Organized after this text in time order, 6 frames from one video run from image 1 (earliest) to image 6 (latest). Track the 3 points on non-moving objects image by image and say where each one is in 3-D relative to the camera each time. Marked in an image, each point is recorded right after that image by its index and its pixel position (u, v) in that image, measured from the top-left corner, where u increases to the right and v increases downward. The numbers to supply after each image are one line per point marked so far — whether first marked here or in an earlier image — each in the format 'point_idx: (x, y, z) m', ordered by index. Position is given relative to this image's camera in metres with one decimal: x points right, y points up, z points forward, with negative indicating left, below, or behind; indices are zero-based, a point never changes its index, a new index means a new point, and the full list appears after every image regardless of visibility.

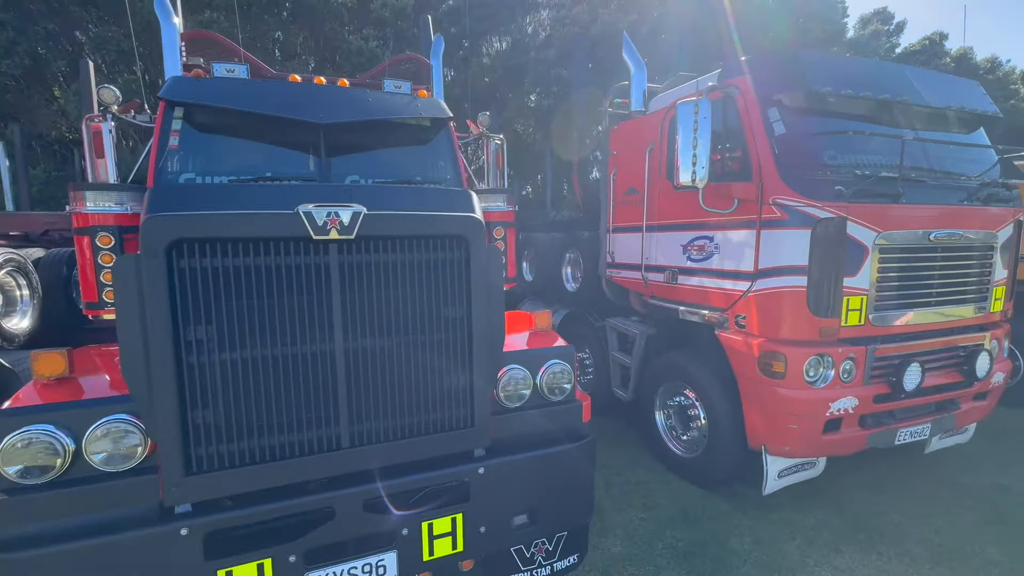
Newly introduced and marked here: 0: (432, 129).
0: (-0.7, +1.4, +4.0) m
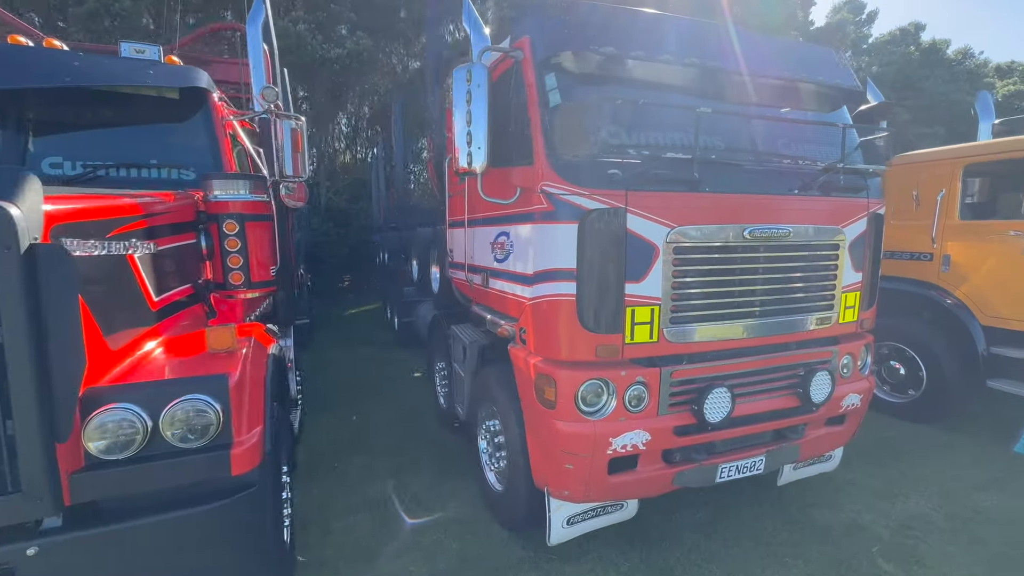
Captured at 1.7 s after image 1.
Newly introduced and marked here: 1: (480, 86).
0: (-2.4, +1.3, +3.4) m
1: (-0.2, +1.3, +2.9) m
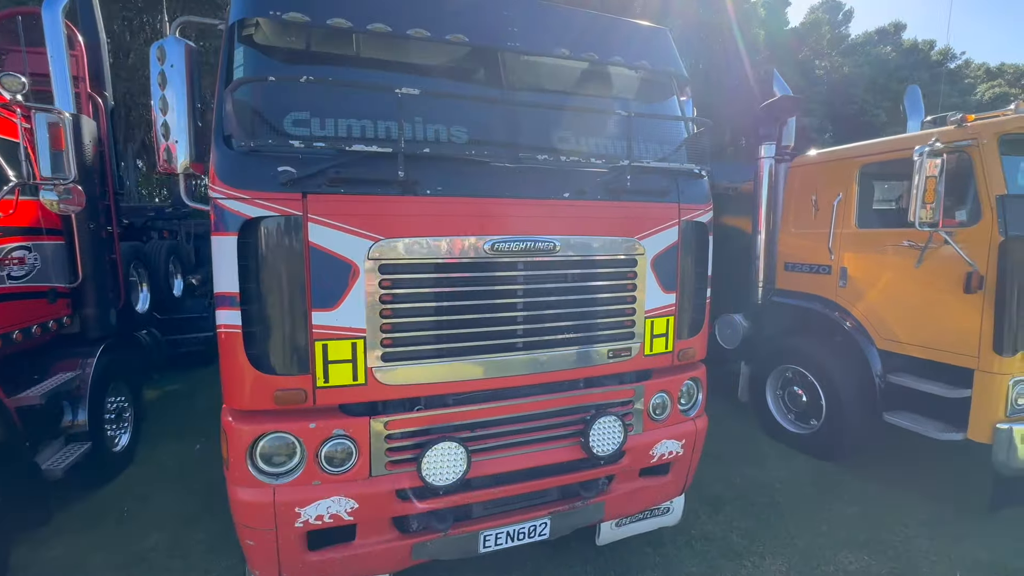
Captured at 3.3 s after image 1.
0: (-3.9, +1.2, +2.9) m
1: (-1.7, +1.1, +2.4) m
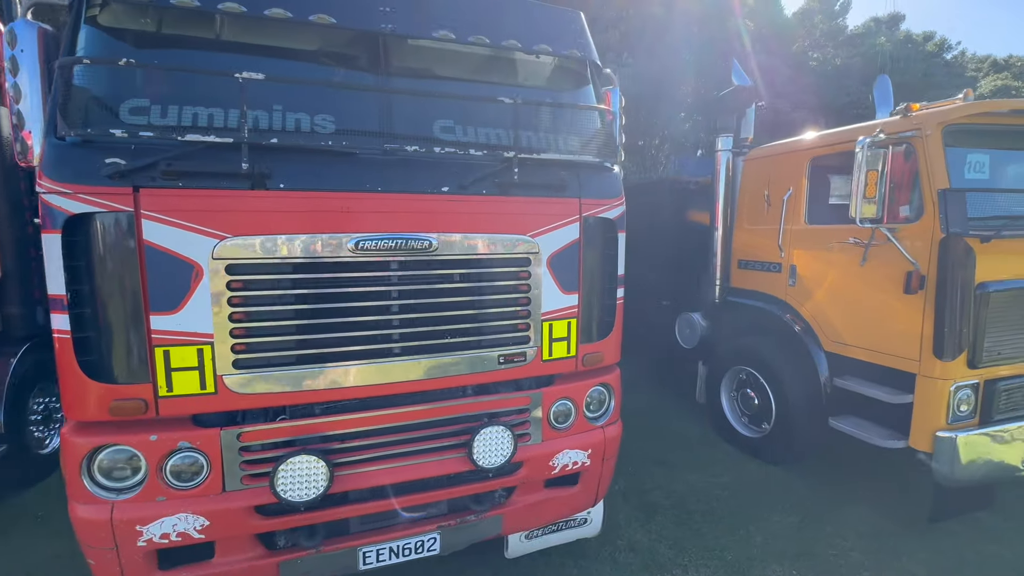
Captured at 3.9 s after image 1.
0: (-4.4, +1.2, +2.7) m
1: (-2.3, +1.1, +2.2) m
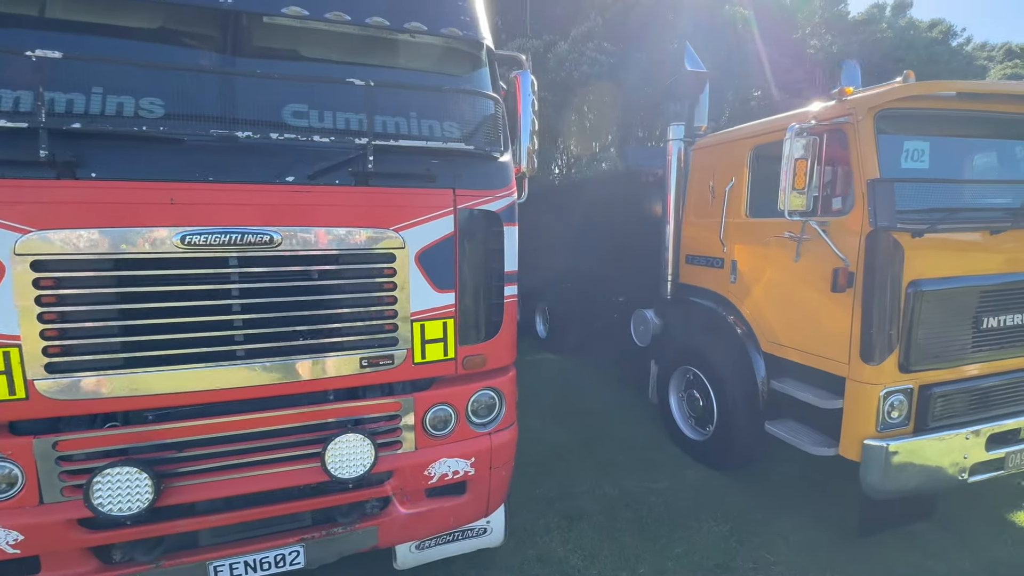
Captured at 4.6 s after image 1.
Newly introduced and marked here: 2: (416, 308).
0: (-5.1, +1.2, +2.6) m
1: (-2.9, +1.1, +2.1) m
2: (-0.5, -0.1, +2.3) m
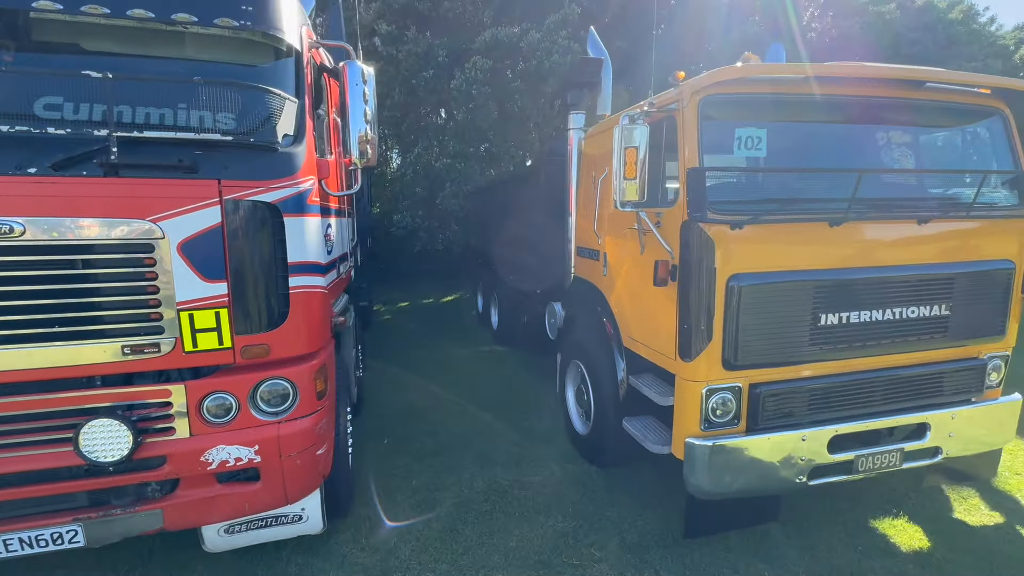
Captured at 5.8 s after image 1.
0: (-6.2, +1.3, +2.9) m
1: (-4.1, +1.2, +2.2) m
2: (-1.6, 0.0, +2.3) m
